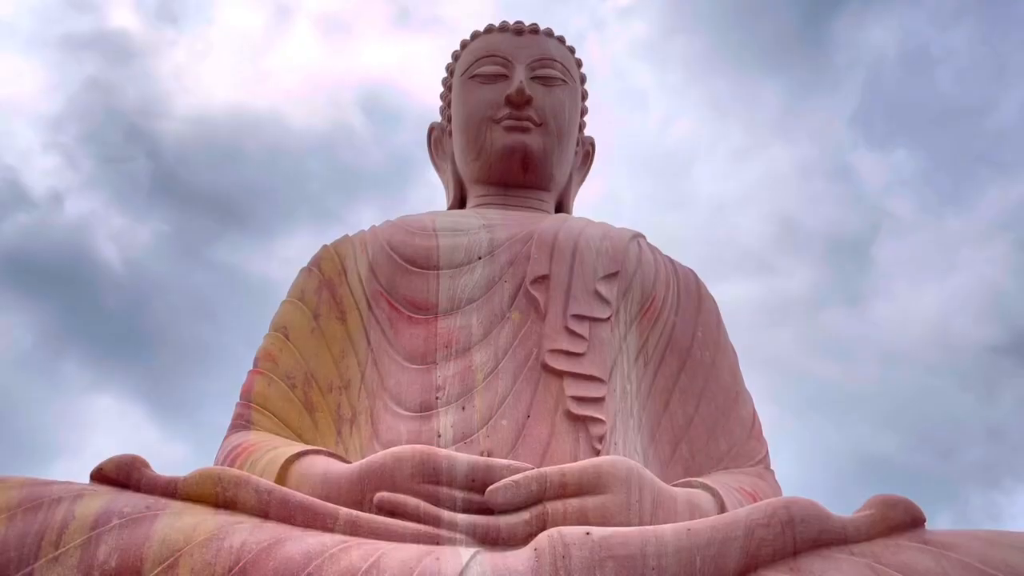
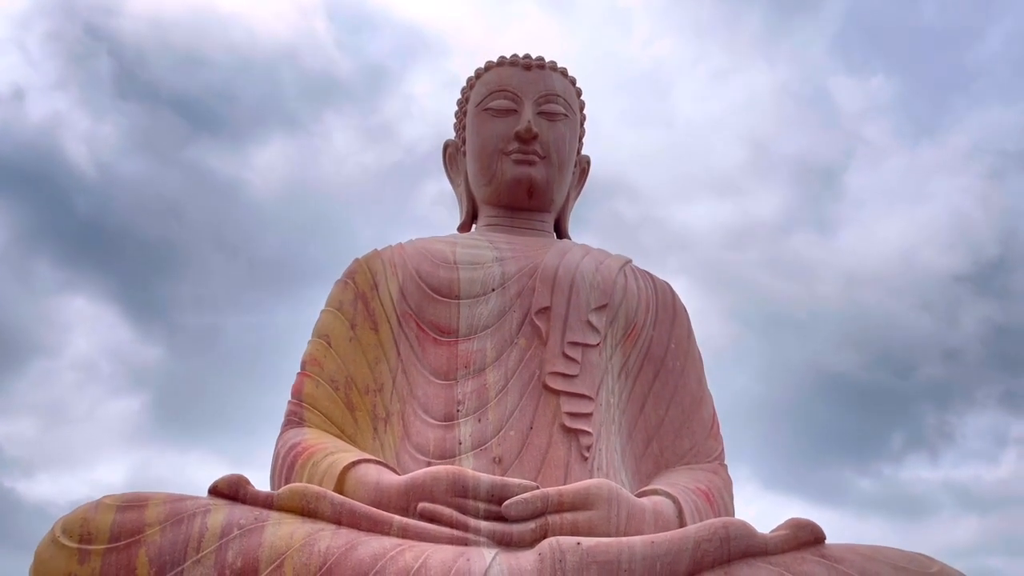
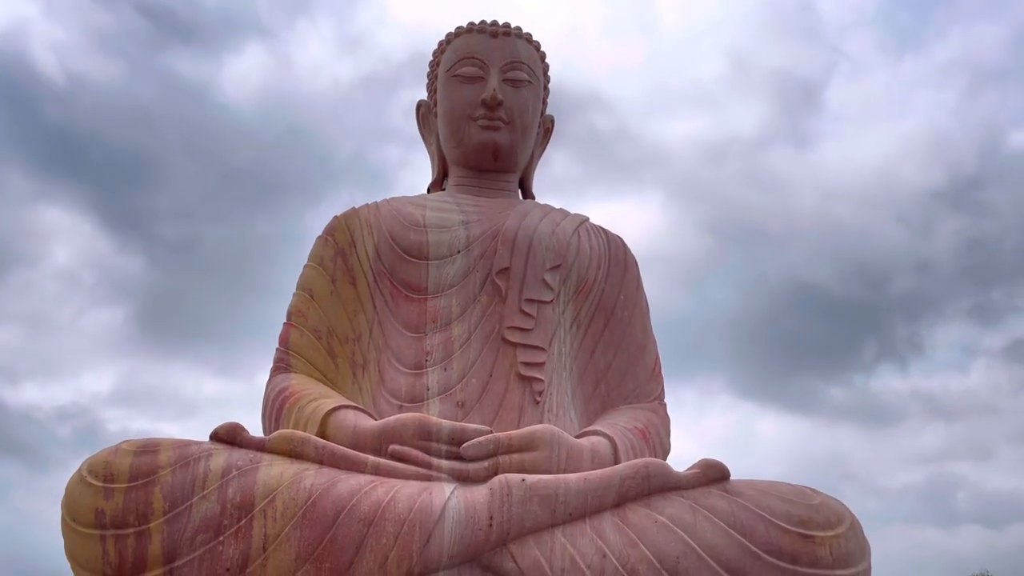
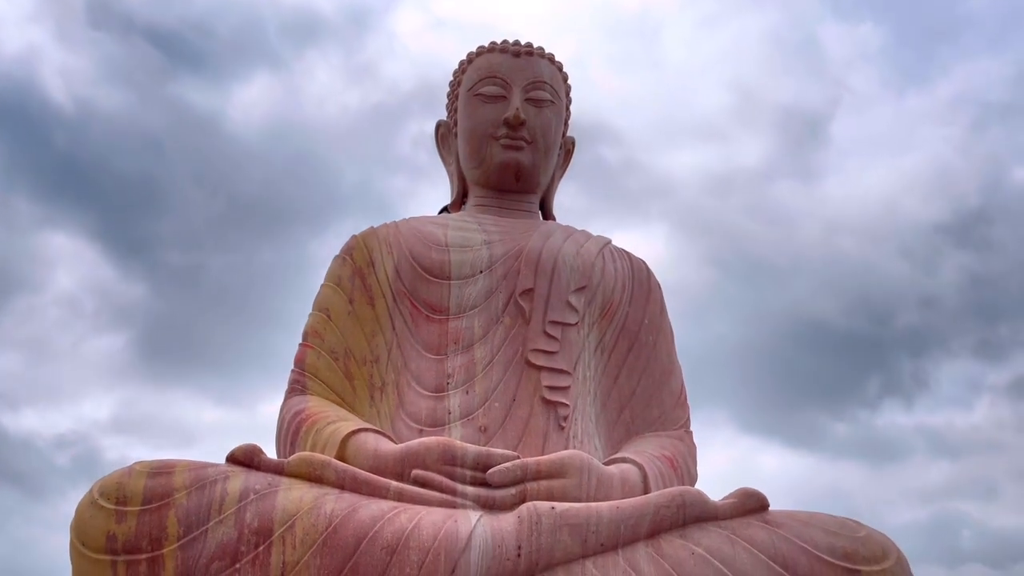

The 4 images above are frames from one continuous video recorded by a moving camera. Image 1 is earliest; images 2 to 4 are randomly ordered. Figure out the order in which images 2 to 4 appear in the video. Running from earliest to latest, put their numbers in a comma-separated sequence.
2, 4, 3
